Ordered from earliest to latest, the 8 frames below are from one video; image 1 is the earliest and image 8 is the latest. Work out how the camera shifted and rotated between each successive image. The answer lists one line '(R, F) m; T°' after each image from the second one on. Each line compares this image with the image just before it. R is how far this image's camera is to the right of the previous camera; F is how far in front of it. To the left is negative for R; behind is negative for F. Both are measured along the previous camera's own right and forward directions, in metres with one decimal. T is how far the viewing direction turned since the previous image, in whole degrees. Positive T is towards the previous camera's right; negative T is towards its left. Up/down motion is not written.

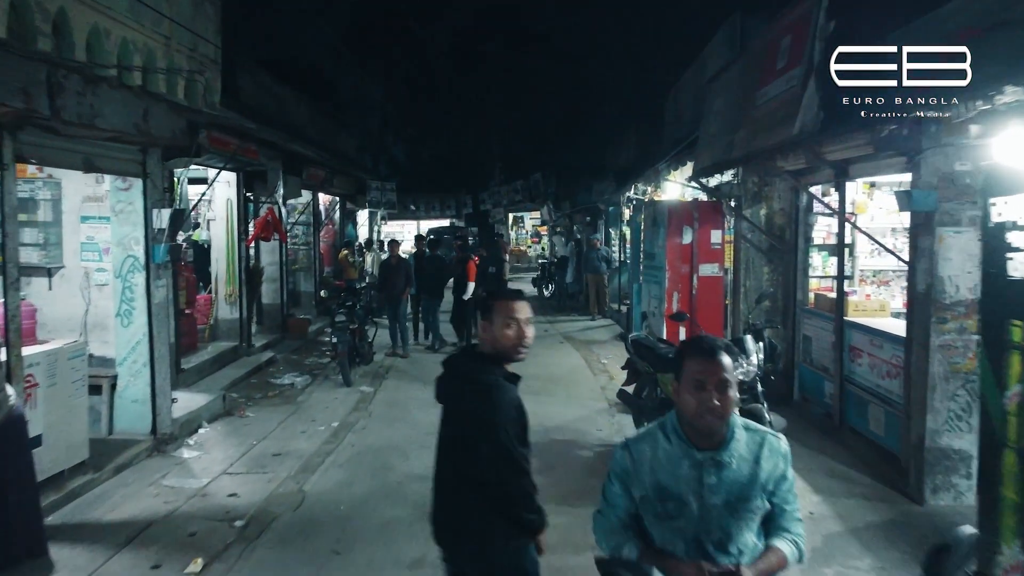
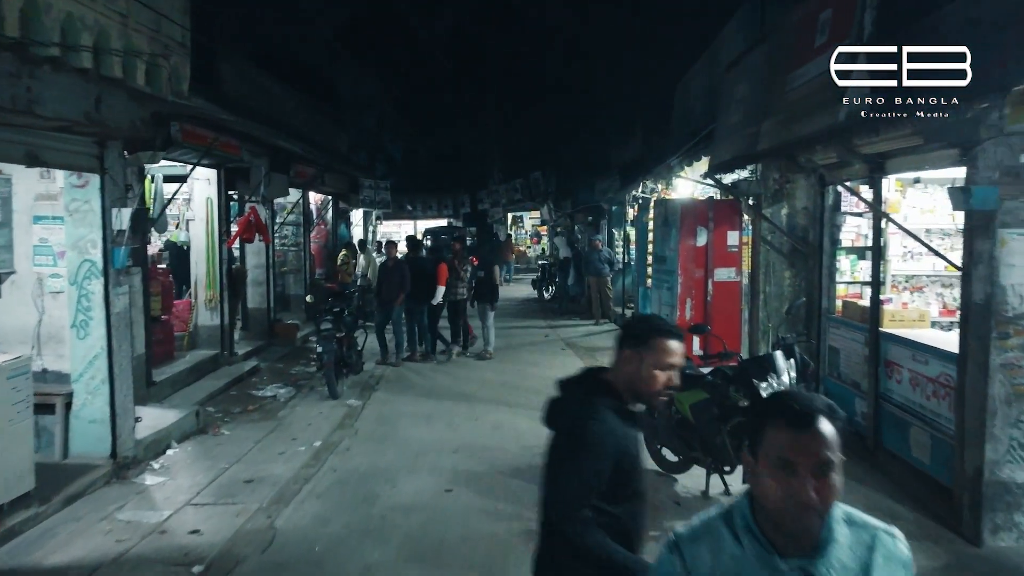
(0.0, +0.6) m; 0°
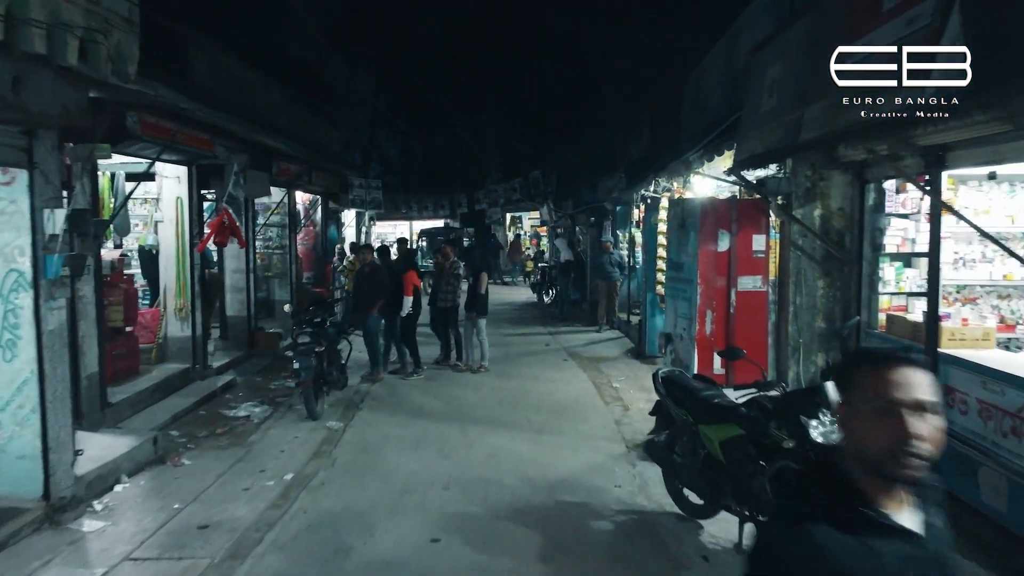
(0.0, +0.8) m; 0°
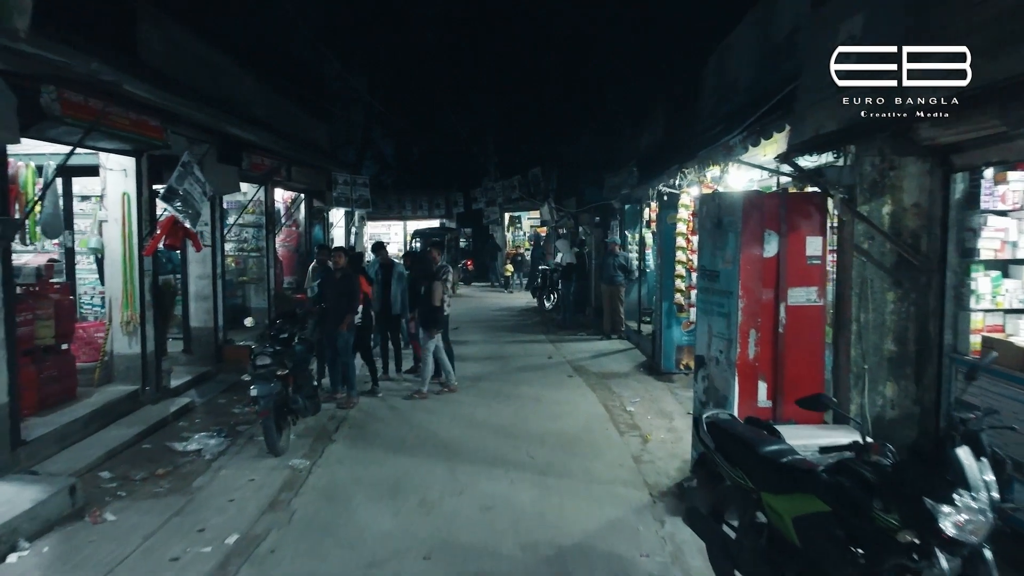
(0.0, +1.2) m; 0°
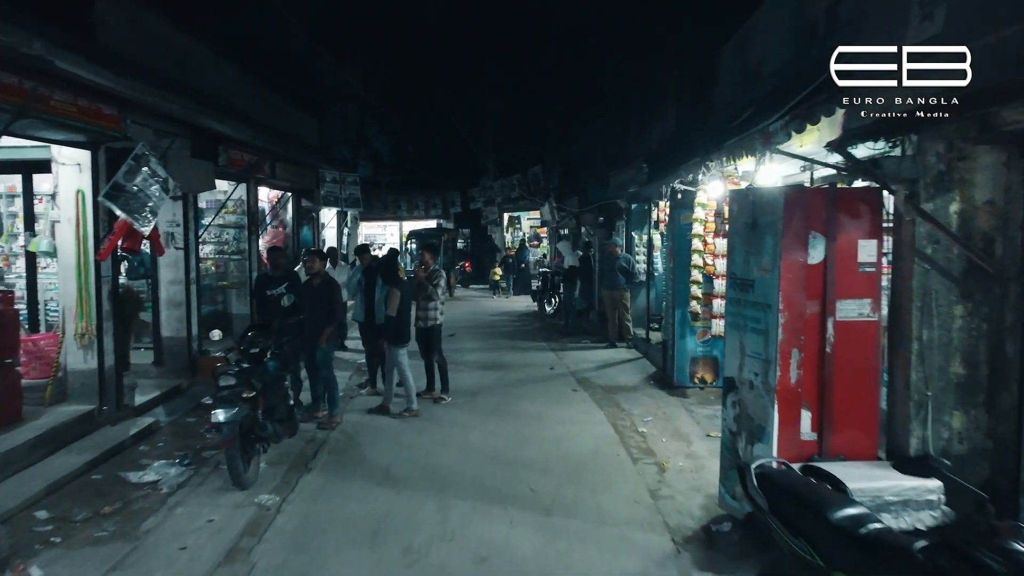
(0.0, +0.8) m; 0°
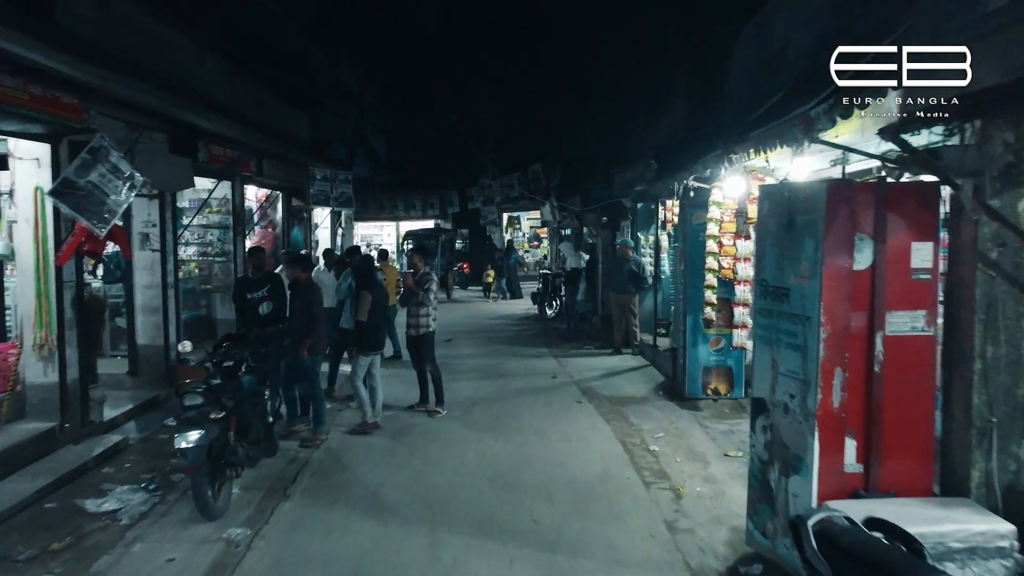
(0.0, +0.6) m; 0°
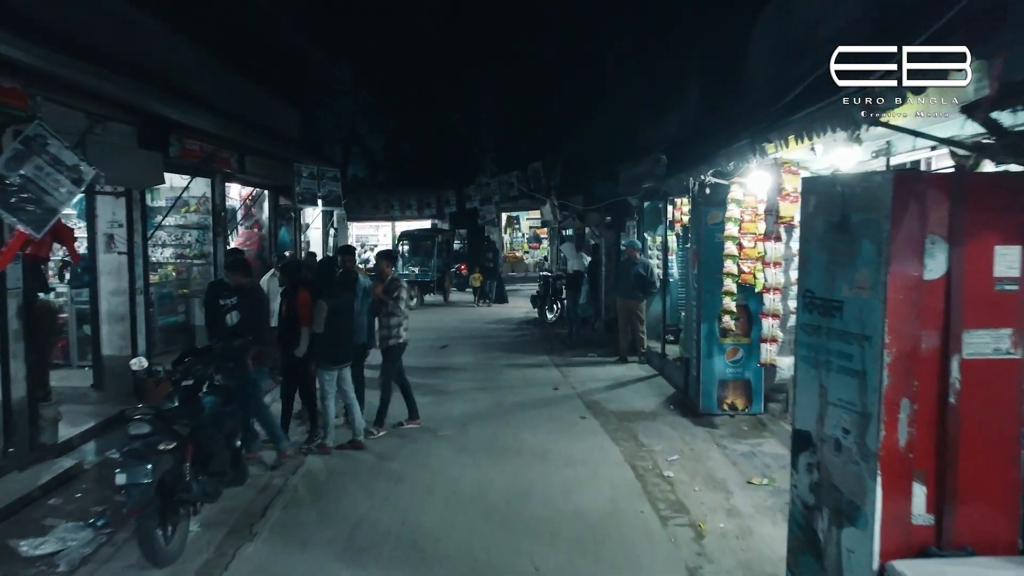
(0.0, +0.7) m; 0°
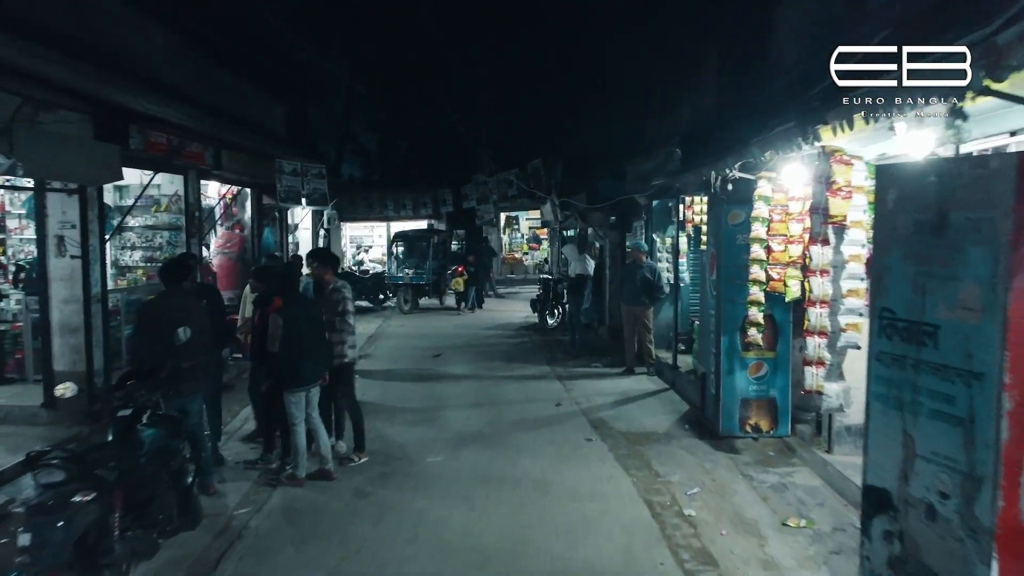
(0.0, +0.8) m; 0°
